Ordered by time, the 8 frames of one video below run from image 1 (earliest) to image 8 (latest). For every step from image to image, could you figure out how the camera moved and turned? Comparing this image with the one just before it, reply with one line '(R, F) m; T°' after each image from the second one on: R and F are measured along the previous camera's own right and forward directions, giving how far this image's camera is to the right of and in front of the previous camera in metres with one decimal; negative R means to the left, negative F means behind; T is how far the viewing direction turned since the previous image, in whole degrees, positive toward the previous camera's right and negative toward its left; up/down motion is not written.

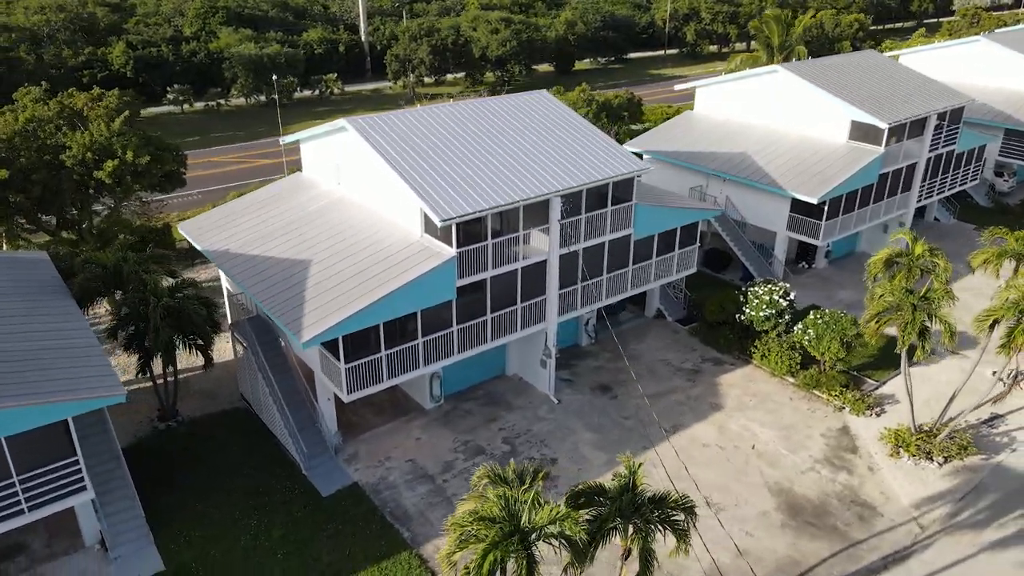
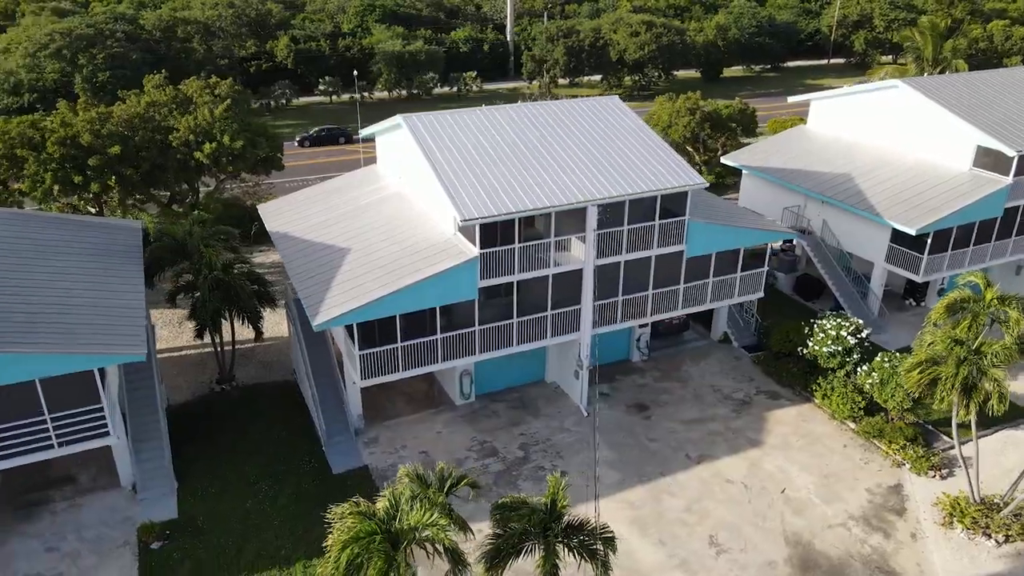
(+3.6, +0.5) m; -12°
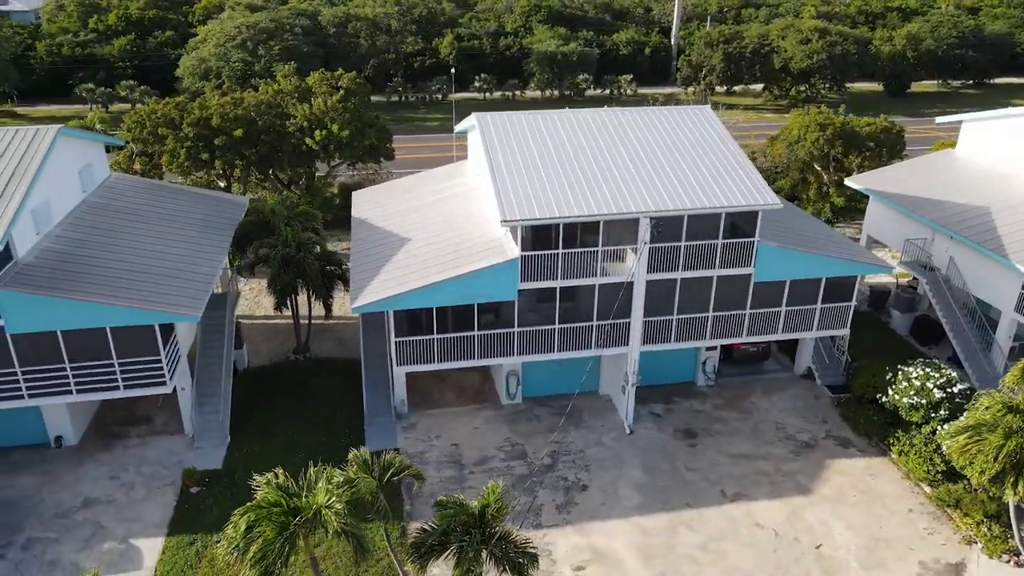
(+3.6, +0.5) m; -13°
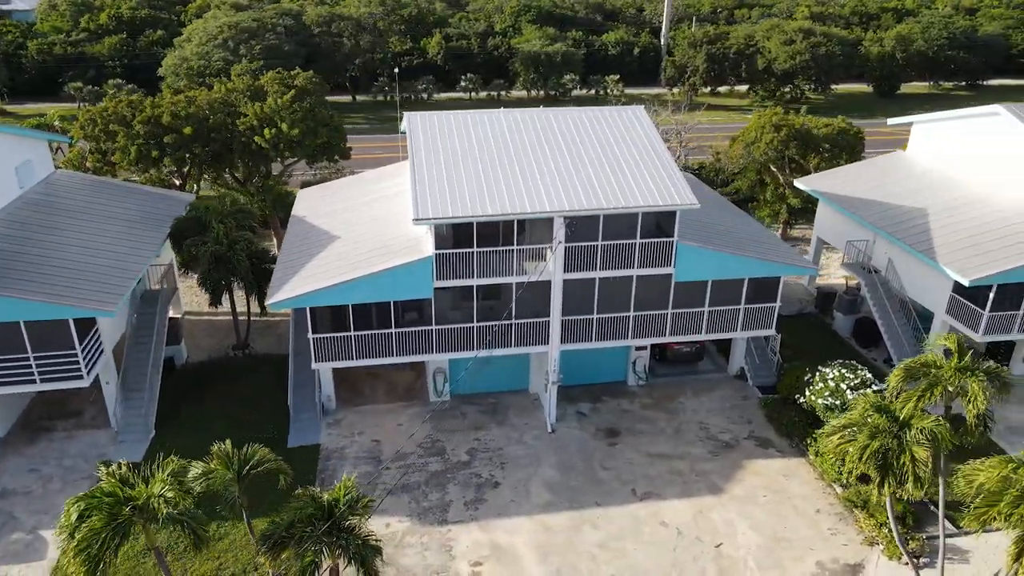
(+2.8, -0.2) m; -1°
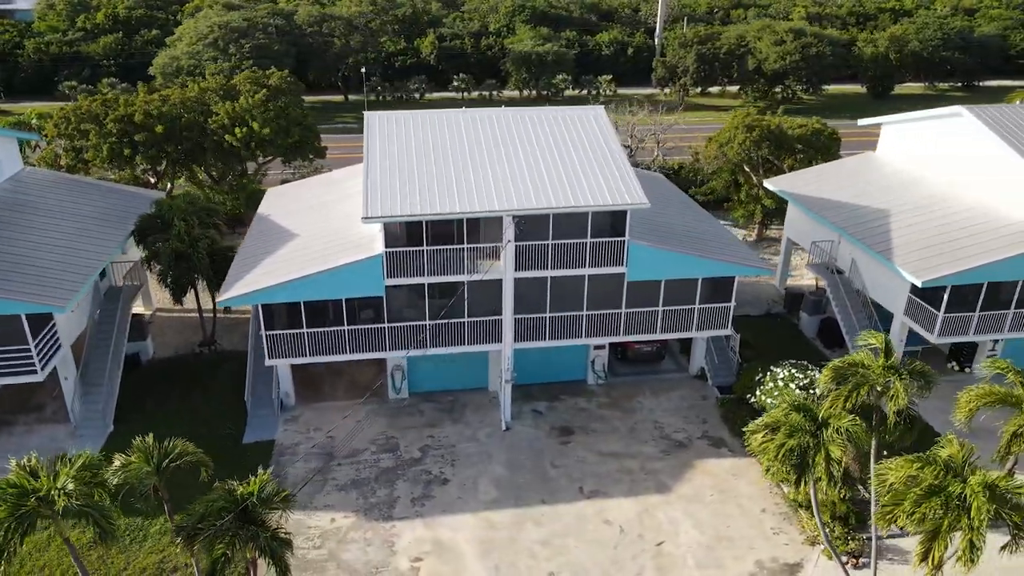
(+1.7, -0.1) m; -1°
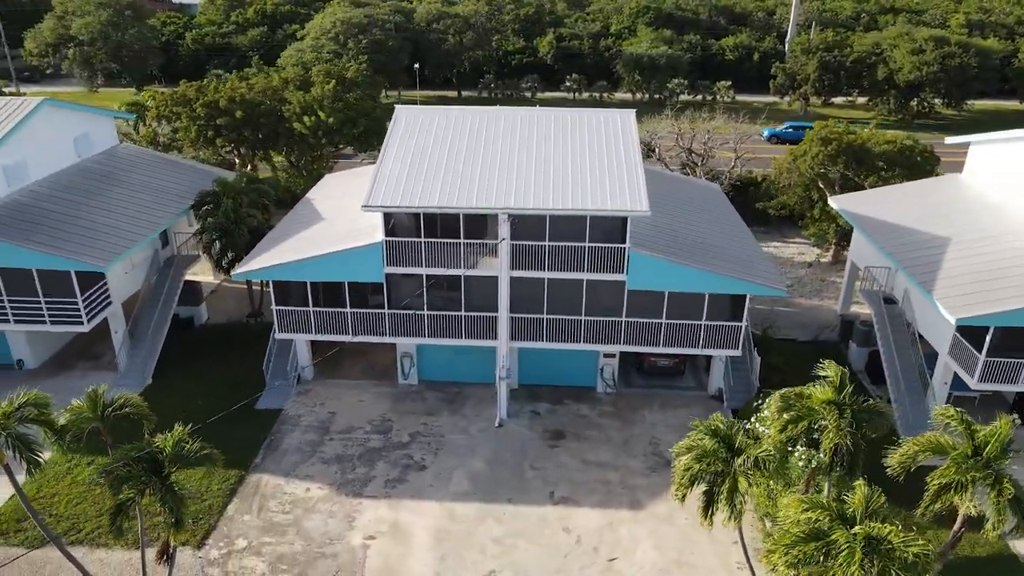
(+4.2, +0.3) m; -11°
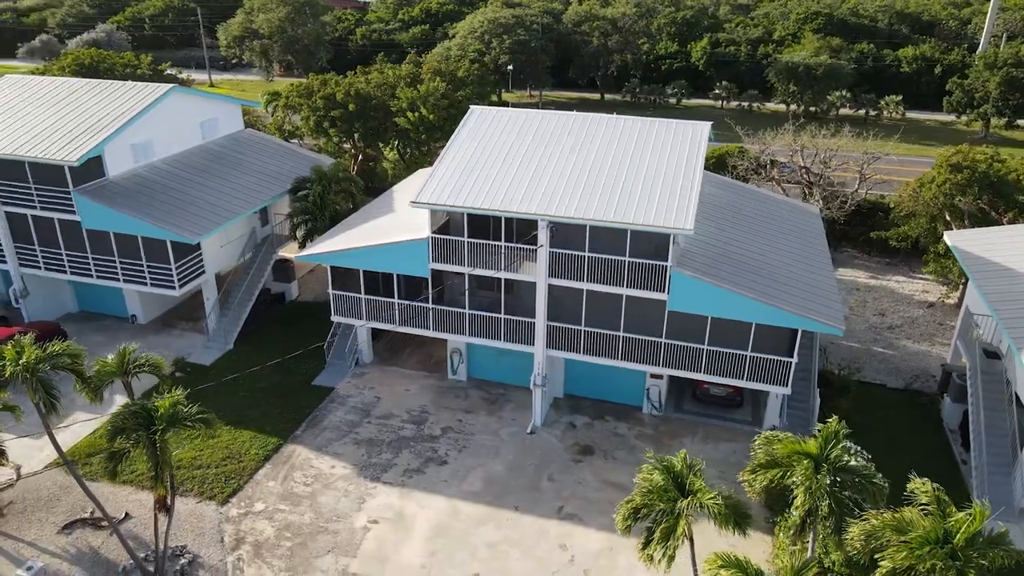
(+3.6, +0.5) m; -13°
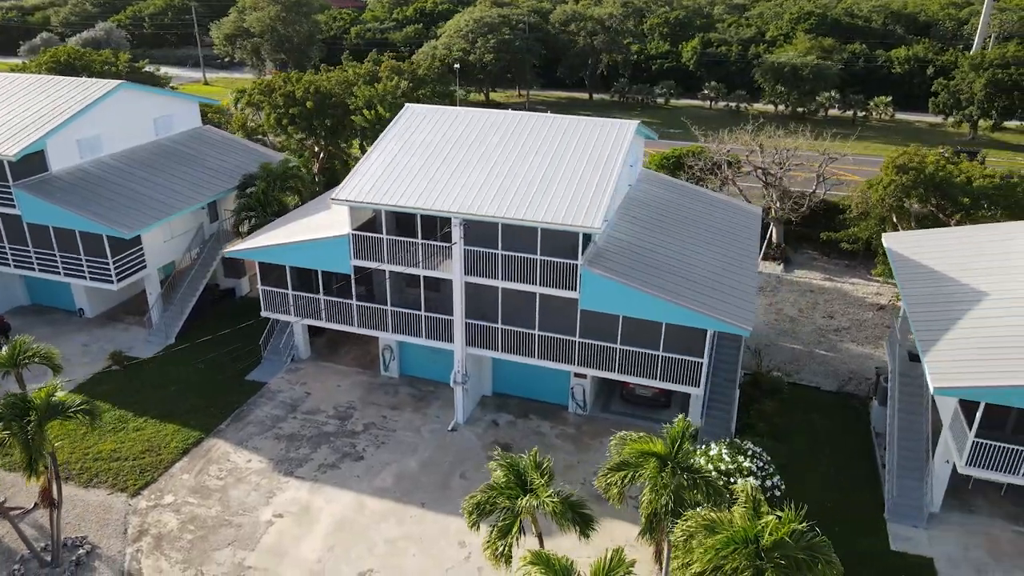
(+3.0, 0.0) m; -1°
